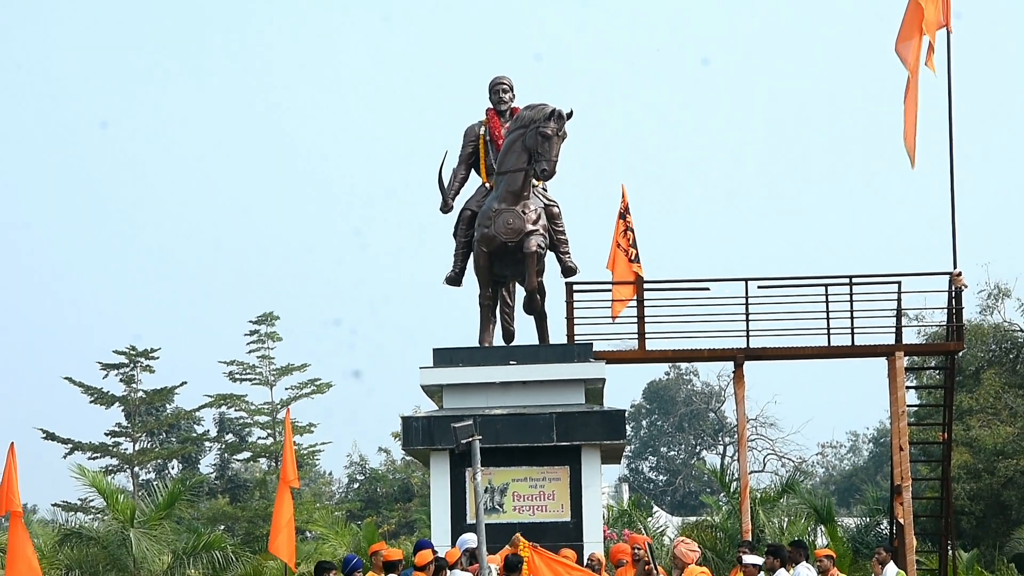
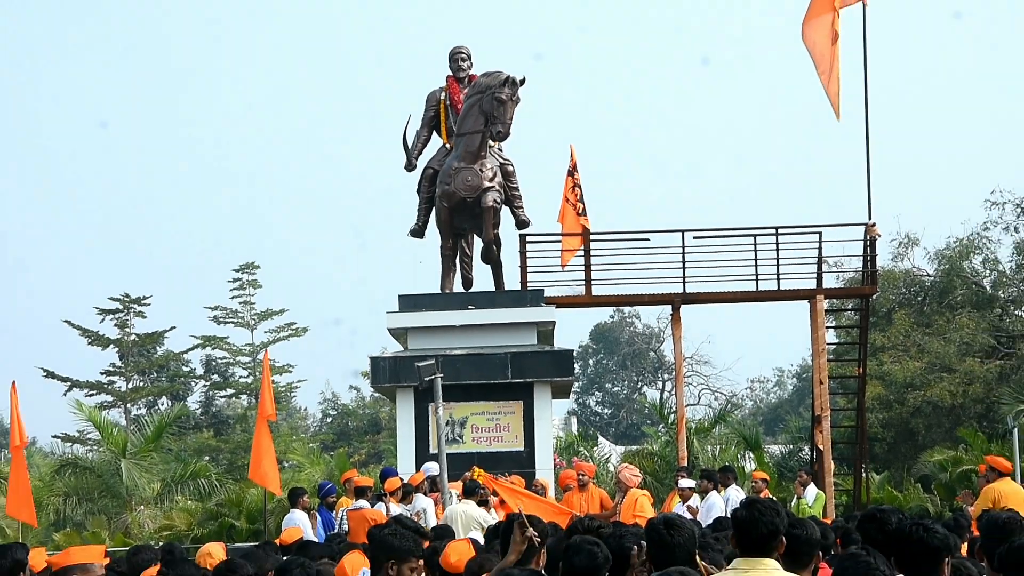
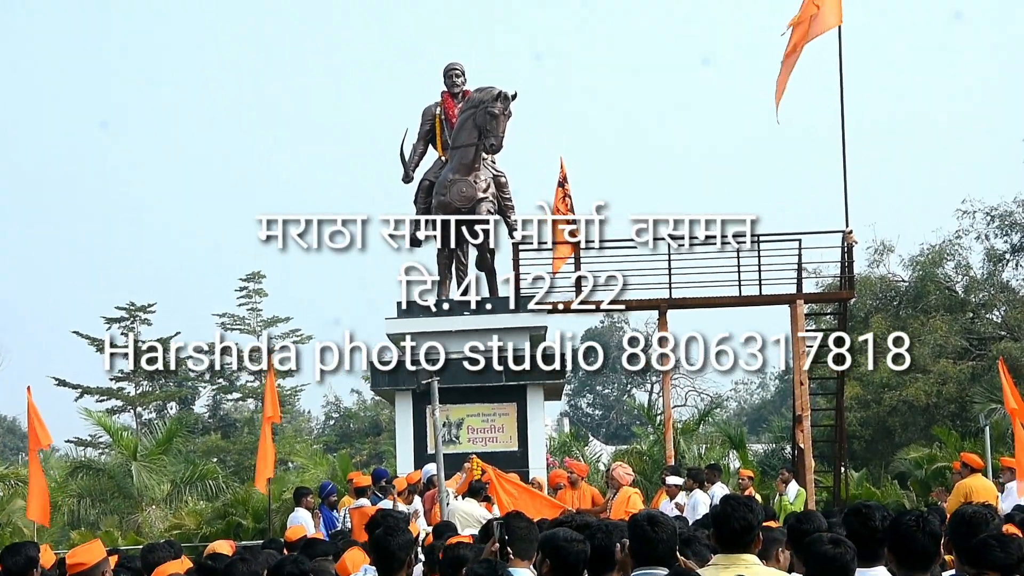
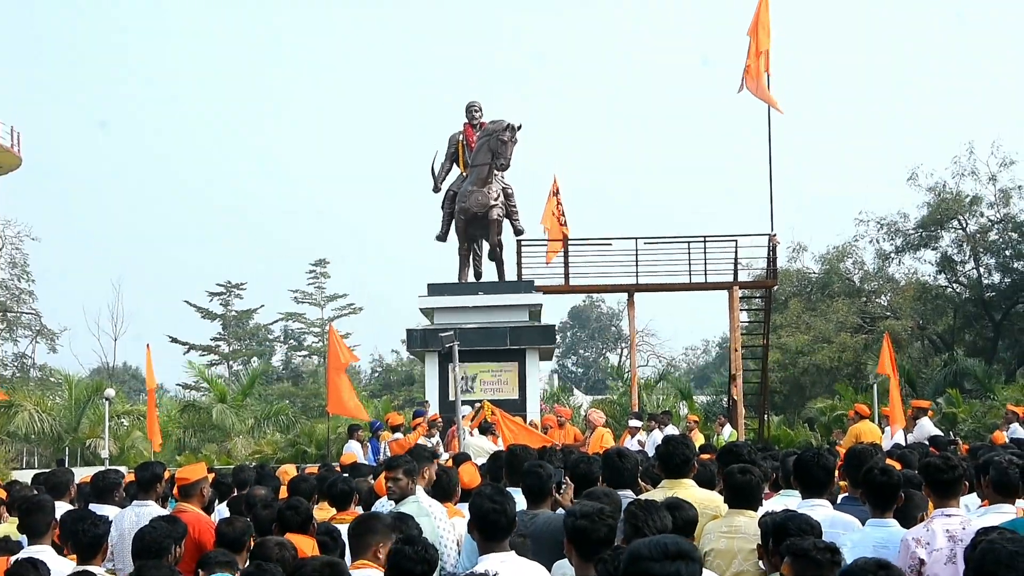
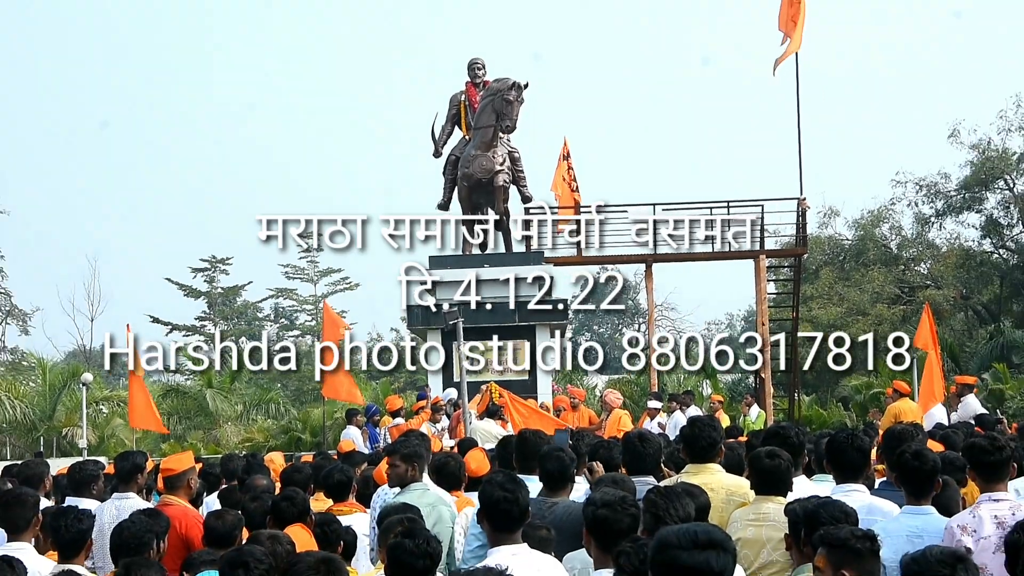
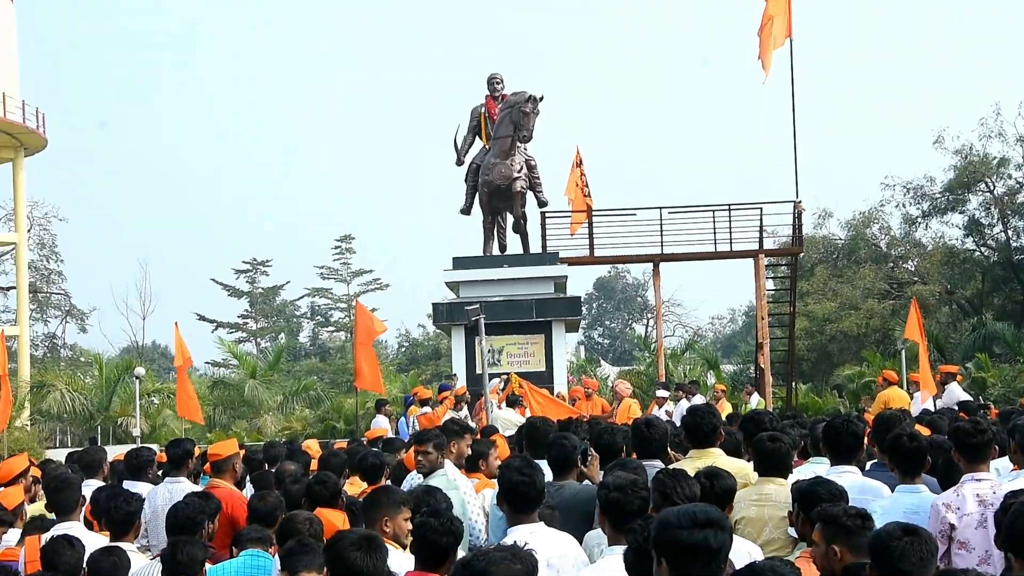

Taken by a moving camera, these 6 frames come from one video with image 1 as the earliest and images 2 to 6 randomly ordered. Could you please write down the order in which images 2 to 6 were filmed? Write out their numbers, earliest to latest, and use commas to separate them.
2, 3, 5, 4, 6
